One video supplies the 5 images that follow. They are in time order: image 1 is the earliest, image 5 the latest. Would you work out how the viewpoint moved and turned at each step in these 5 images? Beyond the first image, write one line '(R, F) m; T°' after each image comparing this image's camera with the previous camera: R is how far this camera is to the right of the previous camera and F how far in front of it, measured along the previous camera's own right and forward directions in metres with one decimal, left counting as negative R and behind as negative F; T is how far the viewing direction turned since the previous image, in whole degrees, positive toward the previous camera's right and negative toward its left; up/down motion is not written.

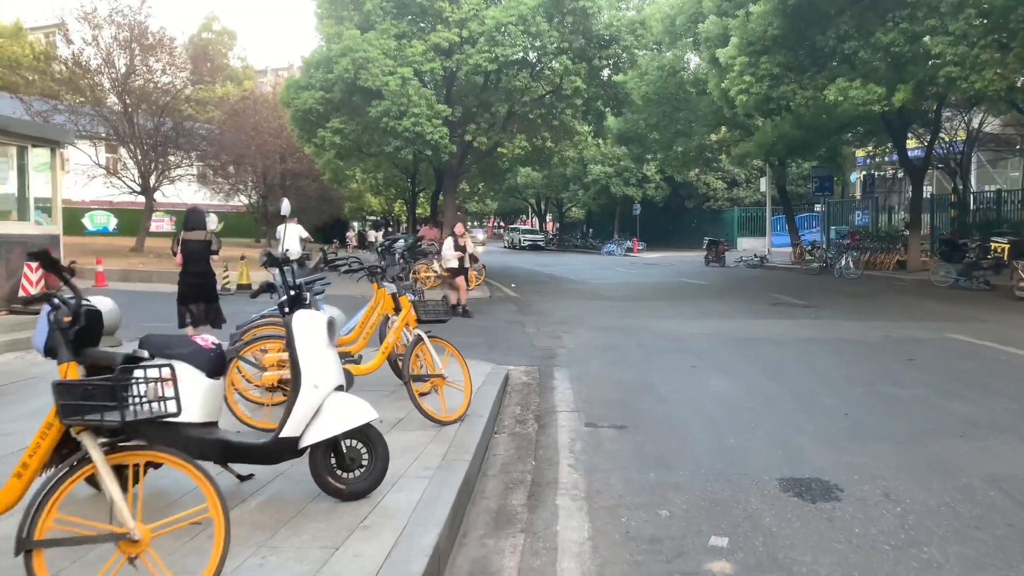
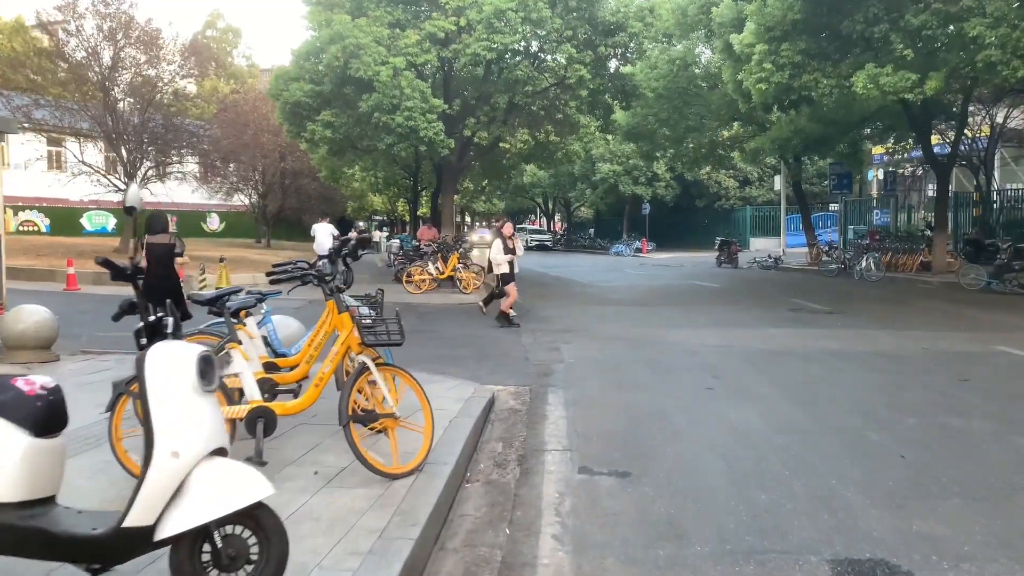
(+0.2, +1.2) m; -1°
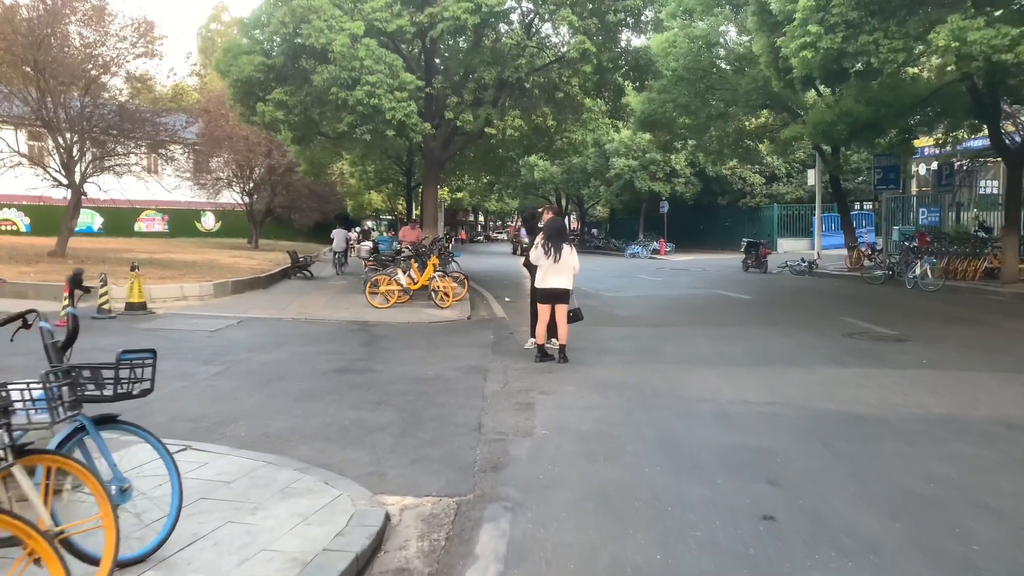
(+0.6, +3.1) m; -1°
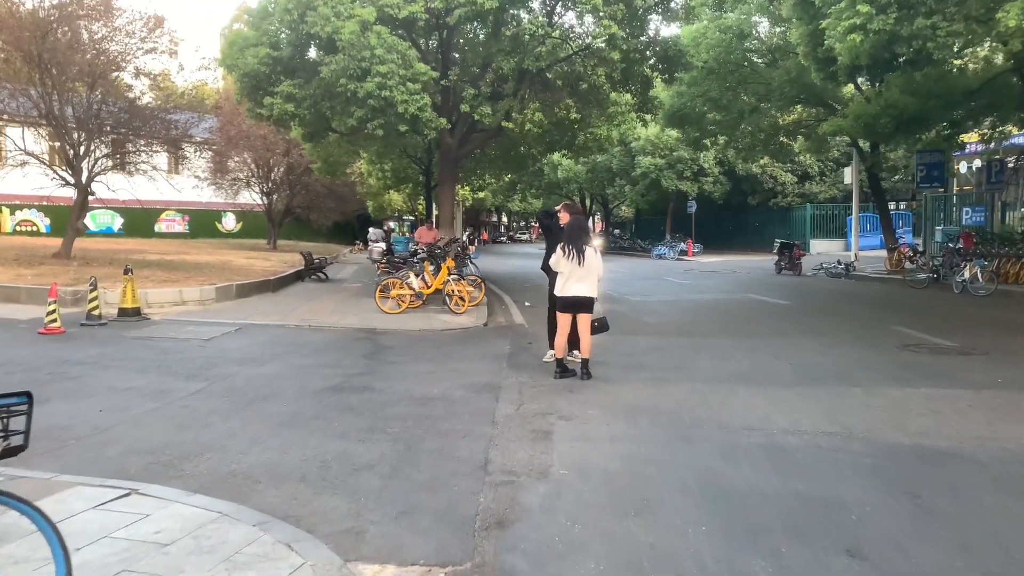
(+0.1, +1.0) m; -2°
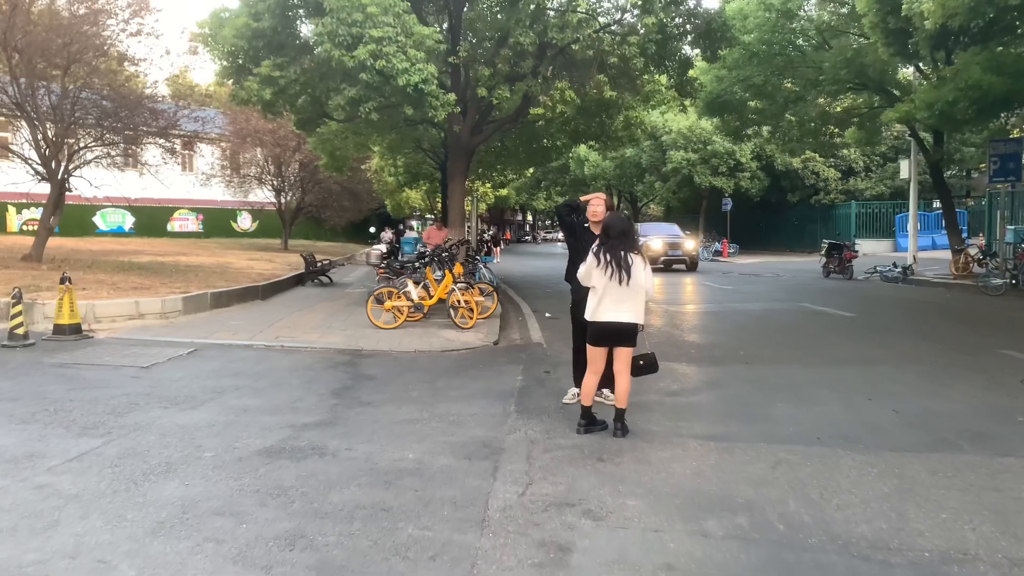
(+0.1, +2.1) m; -2°
